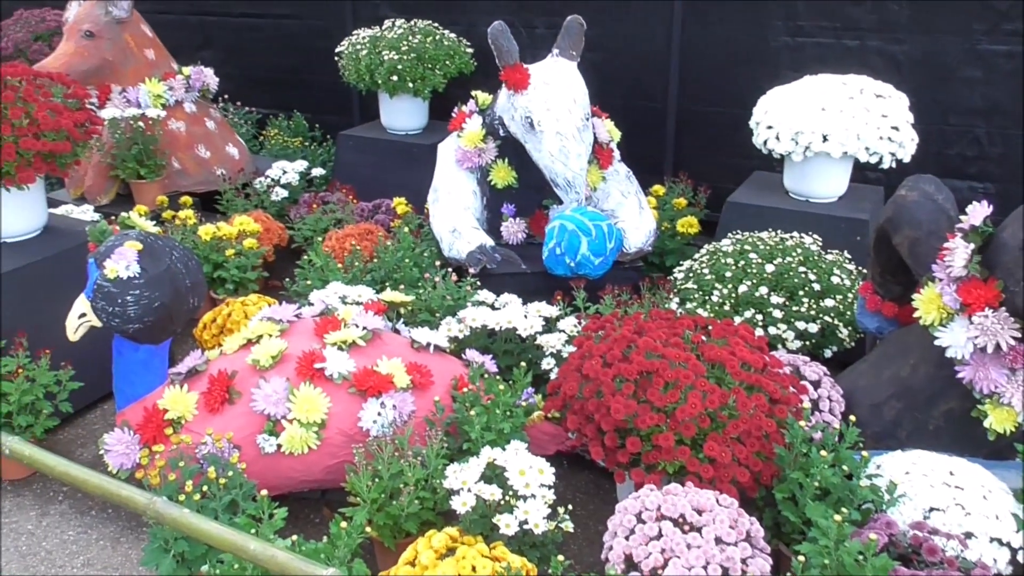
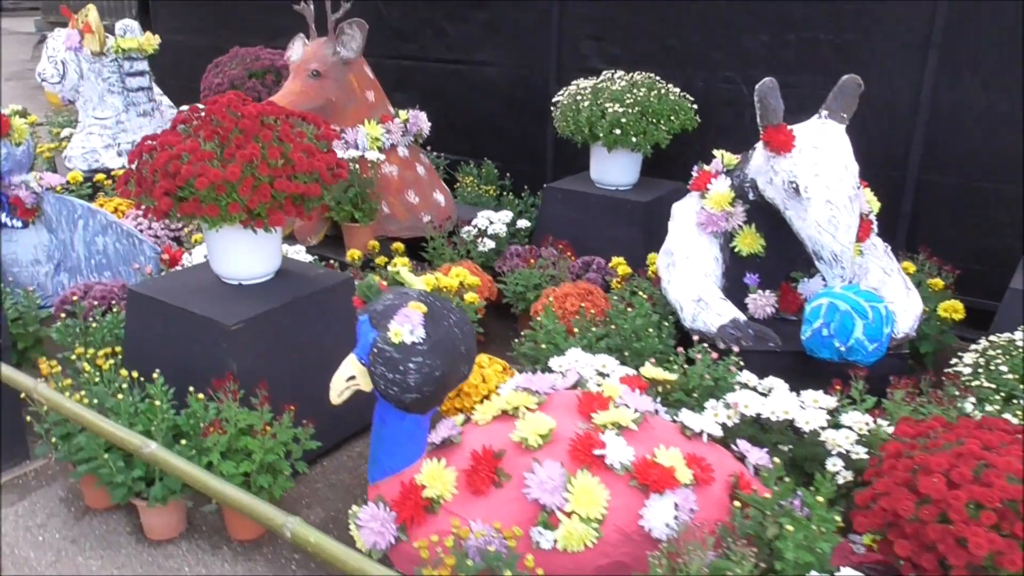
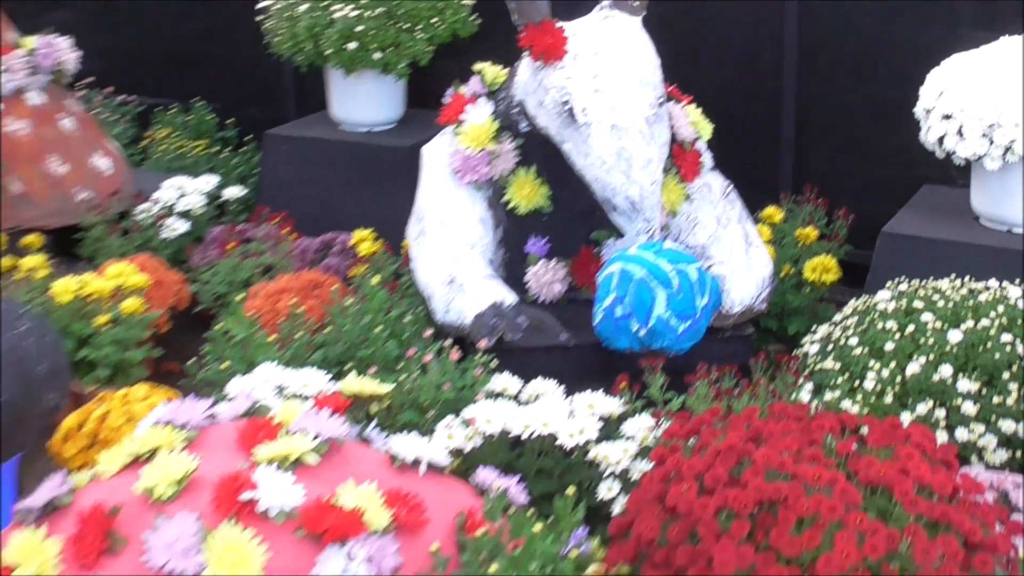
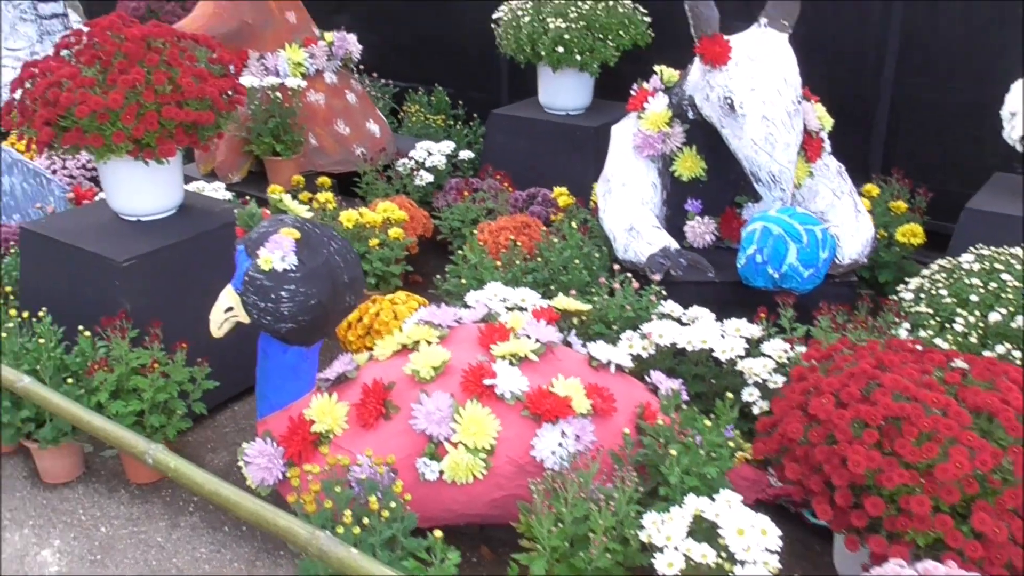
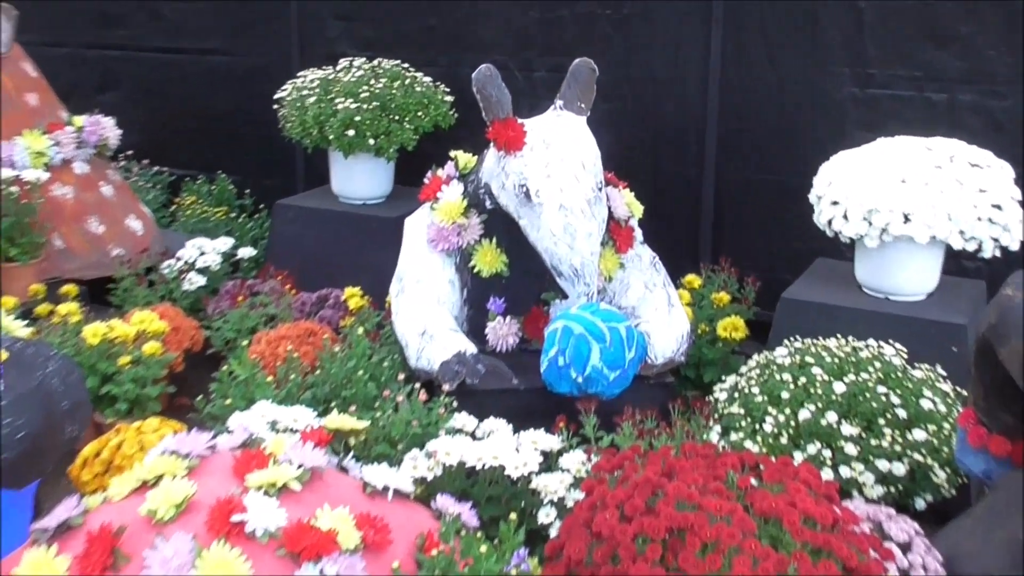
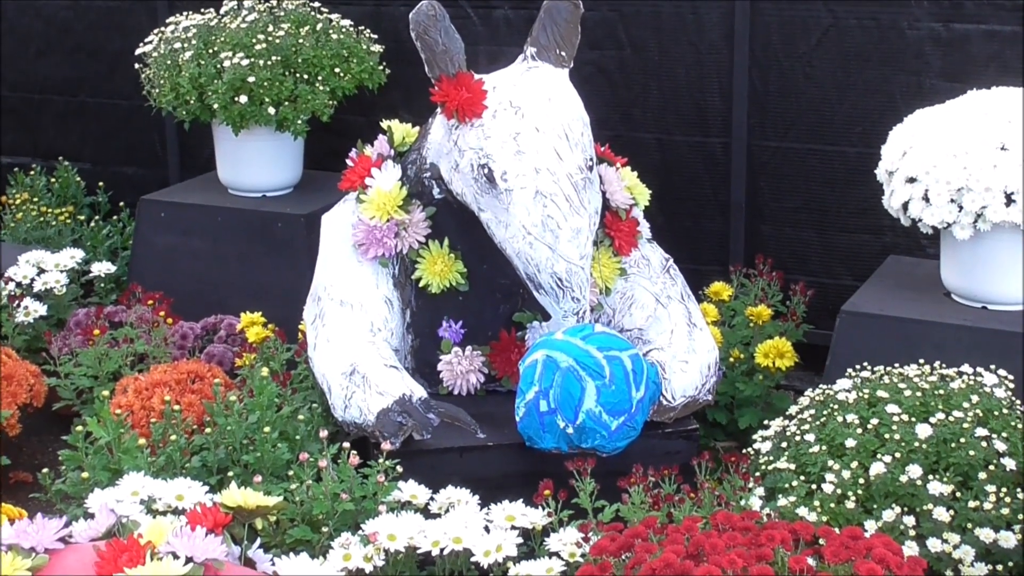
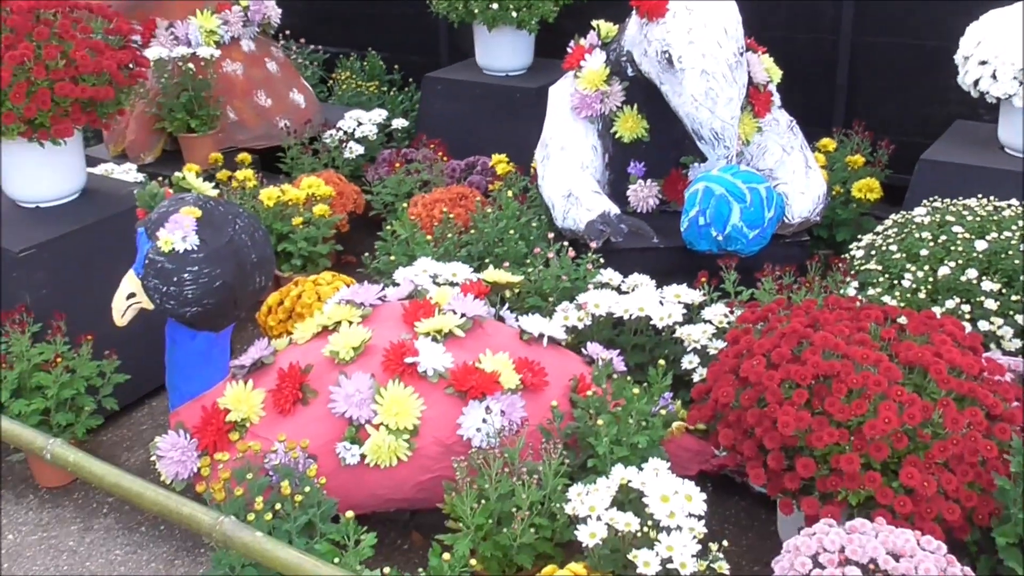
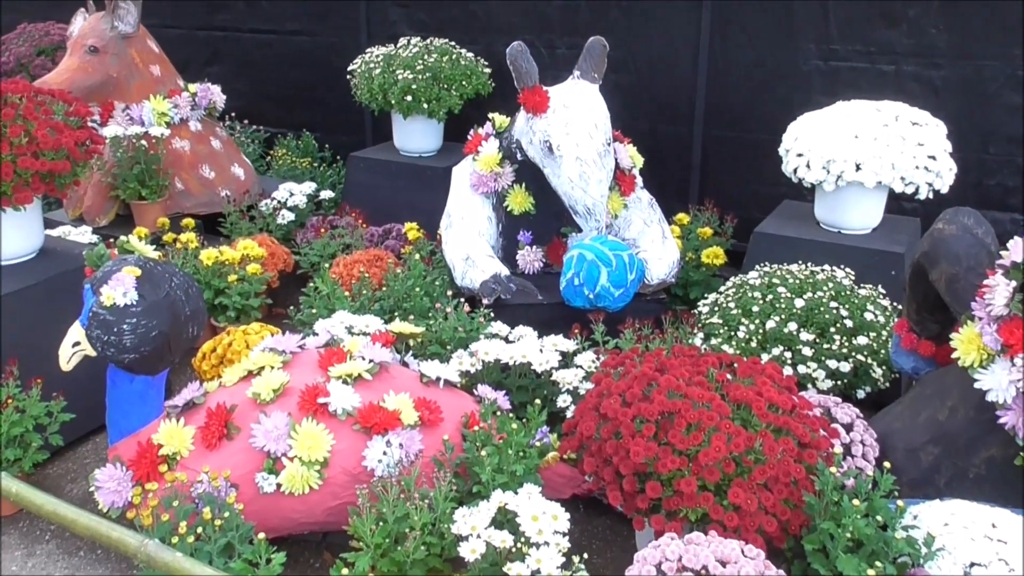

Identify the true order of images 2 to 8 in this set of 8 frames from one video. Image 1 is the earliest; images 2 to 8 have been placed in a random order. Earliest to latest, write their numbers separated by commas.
8, 5, 6, 3, 7, 4, 2
